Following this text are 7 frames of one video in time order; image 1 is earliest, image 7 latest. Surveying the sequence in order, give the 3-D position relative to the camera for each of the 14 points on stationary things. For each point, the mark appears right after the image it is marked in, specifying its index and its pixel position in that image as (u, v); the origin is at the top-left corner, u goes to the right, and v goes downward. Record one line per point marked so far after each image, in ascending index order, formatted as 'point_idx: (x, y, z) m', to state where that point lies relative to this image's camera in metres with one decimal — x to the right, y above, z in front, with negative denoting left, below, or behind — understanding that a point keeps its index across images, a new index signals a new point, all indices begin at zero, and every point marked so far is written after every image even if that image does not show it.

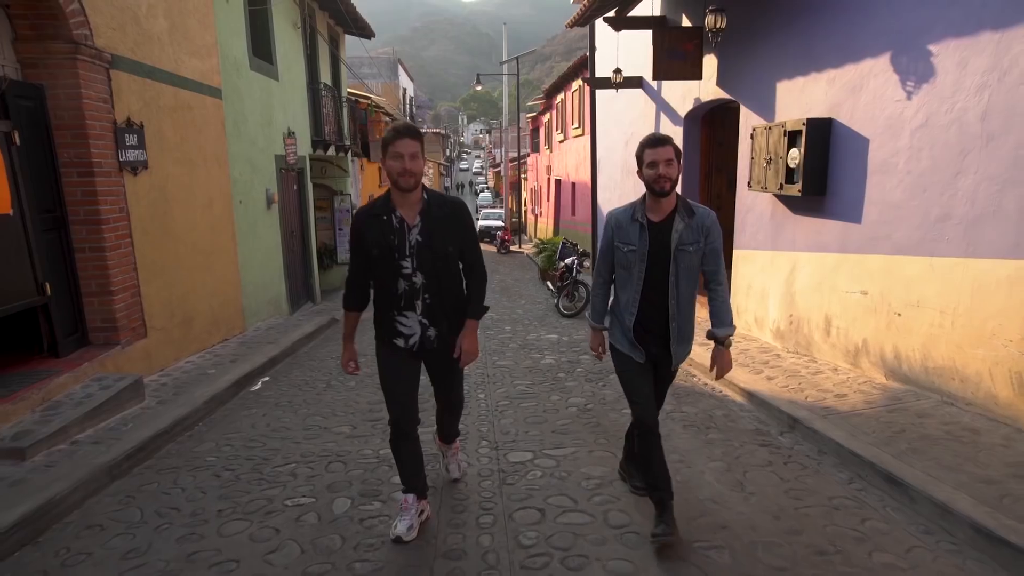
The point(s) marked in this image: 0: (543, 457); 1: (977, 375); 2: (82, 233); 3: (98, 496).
0: (+0.2, -0.9, +4.2) m
1: (+2.4, -0.4, +4.2) m
2: (-2.9, +0.4, +5.5) m
3: (-1.9, -0.9, +3.8) m
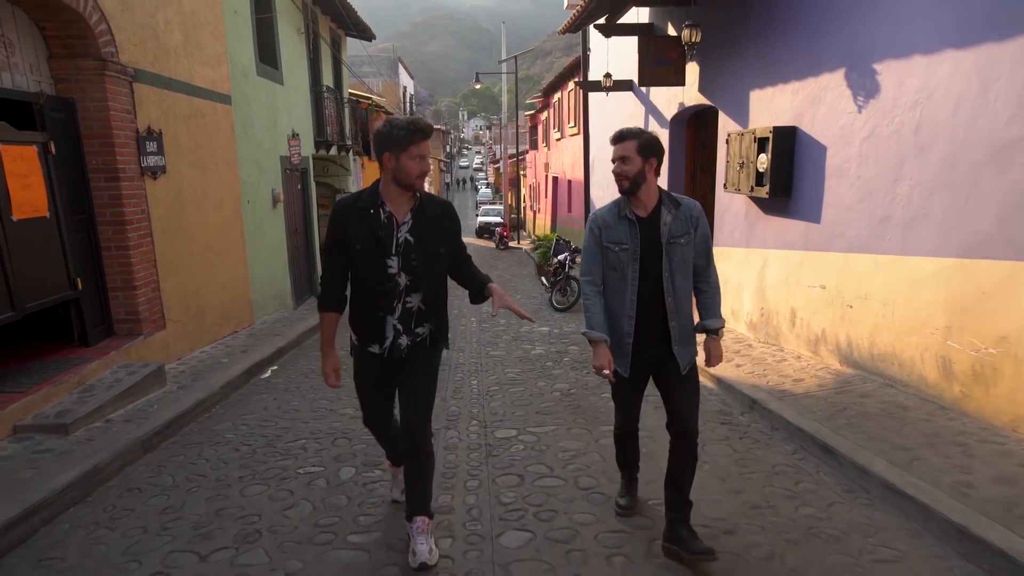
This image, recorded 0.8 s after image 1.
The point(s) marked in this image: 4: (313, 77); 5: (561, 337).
0: (+0.1, -0.9, +4.7) m
1: (+2.3, -0.4, +4.7) m
2: (-3.0, +0.4, +6.0) m
3: (-2.0, -0.9, +4.3) m
4: (-3.6, +3.8, +14.9) m
5: (+0.5, -0.5, +8.8) m
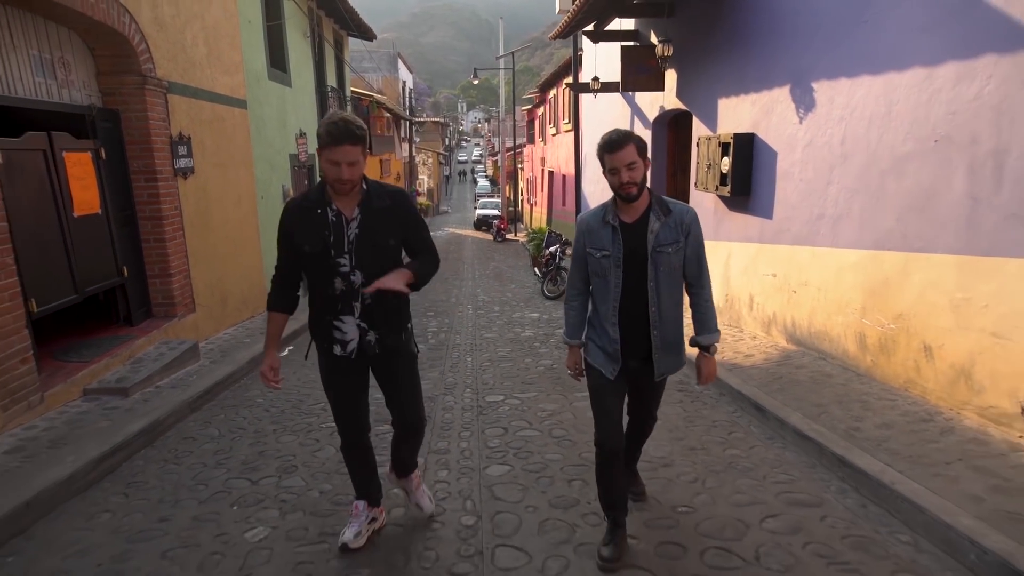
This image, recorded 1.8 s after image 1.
0: (0.0, -0.8, +5.6) m
1: (+2.2, -0.3, +5.6) m
2: (-3.1, +0.5, +6.9) m
3: (-2.1, -0.8, +5.2) m
4: (-3.7, +4.0, +15.7) m
5: (+0.4, -0.4, +9.7) m
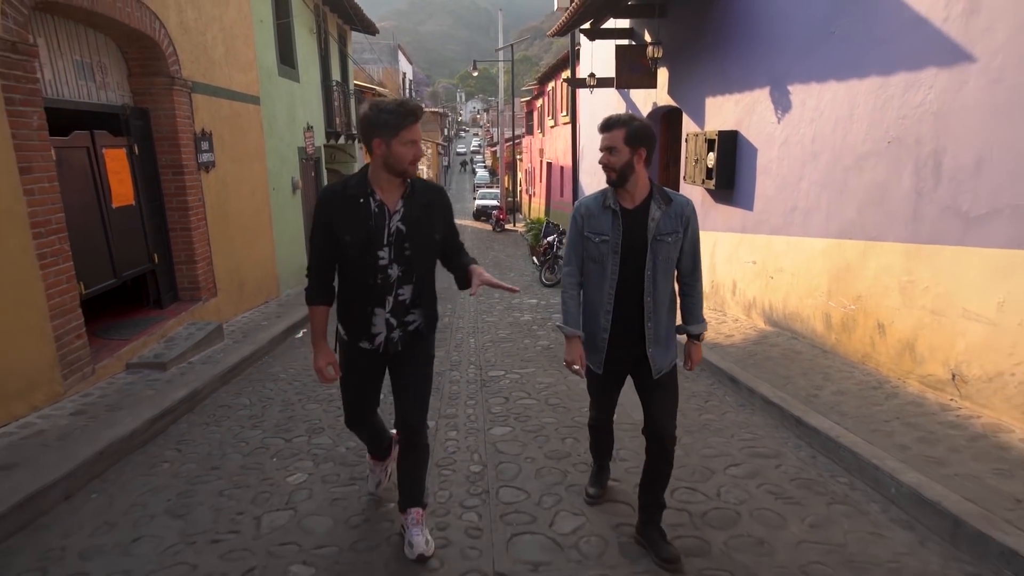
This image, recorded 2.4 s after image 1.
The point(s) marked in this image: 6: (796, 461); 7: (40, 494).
0: (0.0, -0.7, +6.2) m
1: (+2.2, -0.2, +6.1) m
2: (-3.1, +0.6, +7.5) m
3: (-2.0, -0.7, +5.7) m
4: (-3.7, +4.3, +16.3) m
5: (+0.4, -0.2, +10.2) m
6: (+1.4, -0.8, +3.9) m
7: (-1.9, -0.8, +3.3) m
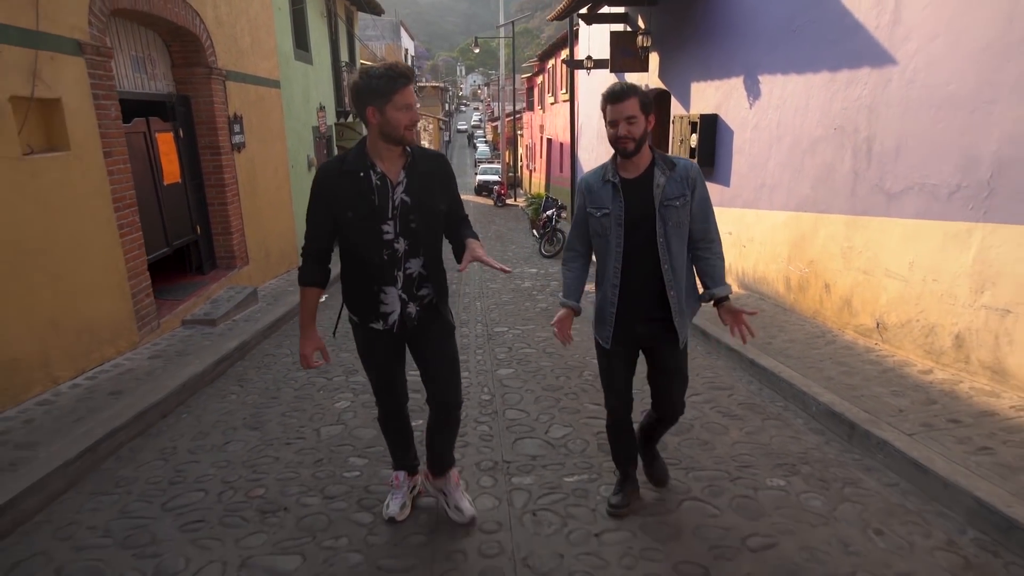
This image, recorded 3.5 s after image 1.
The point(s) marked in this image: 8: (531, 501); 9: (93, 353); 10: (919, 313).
0: (0.0, -0.4, +7.1) m
1: (+2.2, +0.1, +7.1) m
2: (-3.0, +1.0, +8.3) m
3: (-2.0, -0.5, +6.7) m
4: (-3.7, +4.8, +17.0) m
5: (+0.4, +0.2, +11.1) m
6: (+1.4, -0.6, +4.8) m
7: (-1.9, -0.6, +4.3) m
8: (+0.1, -0.8, +3.3) m
9: (-2.6, -0.4, +5.1) m
10: (+2.3, -0.1, +4.6) m
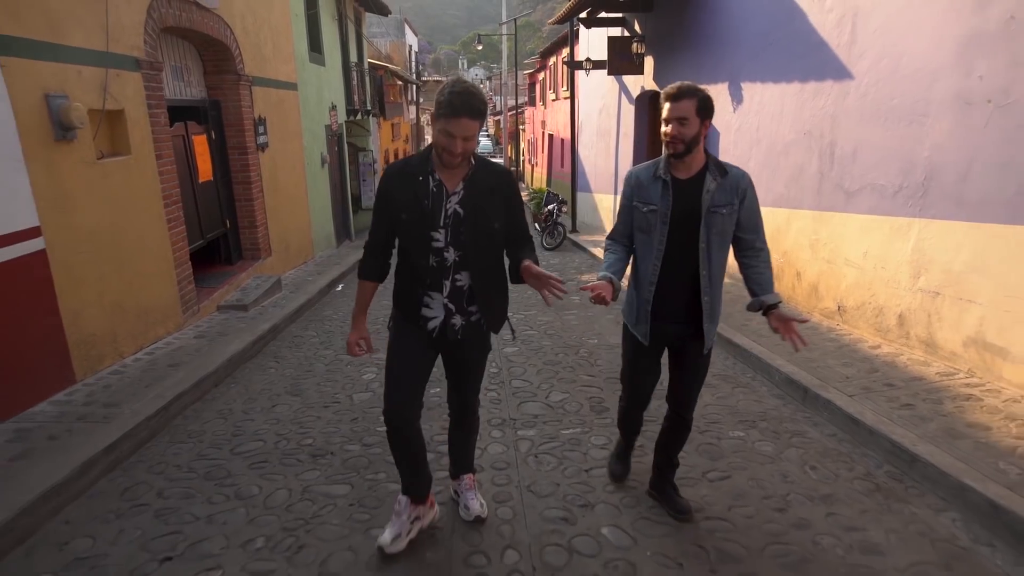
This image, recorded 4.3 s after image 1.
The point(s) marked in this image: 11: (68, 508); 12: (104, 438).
0: (+0.1, -0.3, +7.8) m
1: (+2.3, +0.2, +7.7) m
2: (-3.0, +1.1, +9.0) m
3: (-2.0, -0.4, +7.4) m
4: (-3.6, +5.0, +17.7) m
5: (+0.5, +0.3, +11.8) m
6: (+1.4, -0.5, +5.5) m
7: (-1.9, -0.6, +5.0) m
8: (+0.1, -0.8, +4.0) m
9: (-2.5, -0.3, +5.8) m
10: (+2.3, -0.1, +5.3) m
11: (-1.7, -0.9, +3.2) m
12: (-1.9, -0.7, +3.7) m
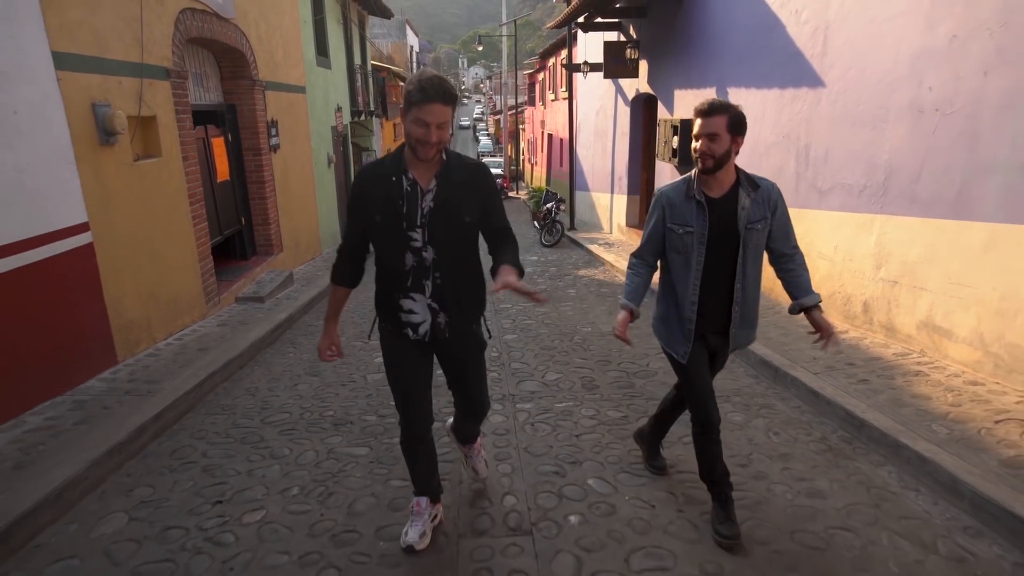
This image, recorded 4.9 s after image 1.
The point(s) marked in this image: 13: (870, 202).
0: (+0.1, -0.2, +8.3) m
1: (+2.3, +0.2, +8.2) m
2: (-3.0, +1.1, +9.5) m
3: (-2.0, -0.3, +7.9) m
4: (-3.6, +5.1, +18.2) m
5: (+0.5, +0.4, +12.3) m
6: (+1.4, -0.5, +6.0) m
7: (-1.9, -0.5, +5.5) m
8: (+0.1, -0.7, +4.5) m
9: (-2.5, -0.2, +6.3) m
10: (+2.3, 0.0, +5.8) m
11: (-1.8, -0.8, +3.7) m
12: (-1.9, -0.6, +4.2) m
13: (+2.3, +0.6, +5.4) m
